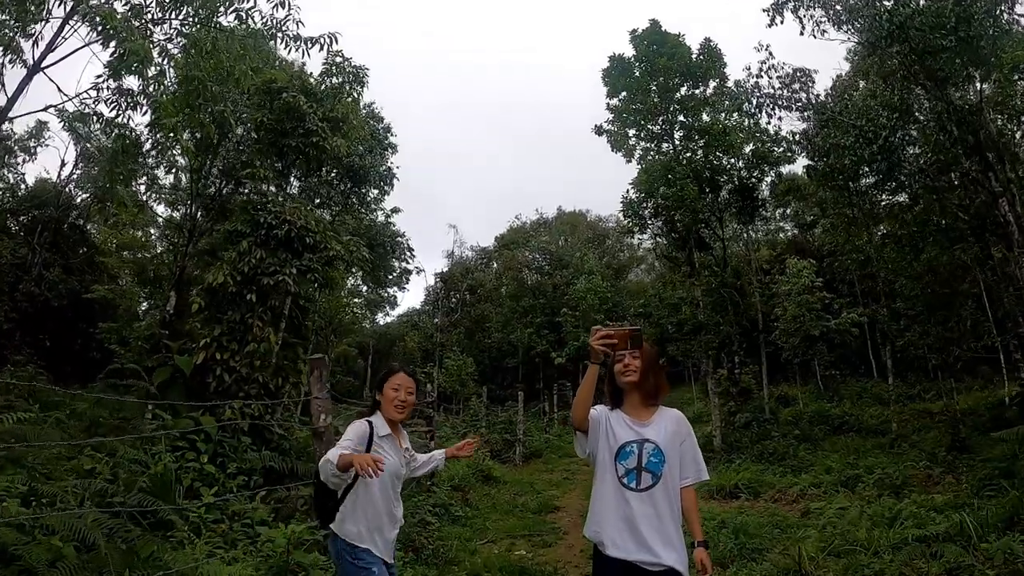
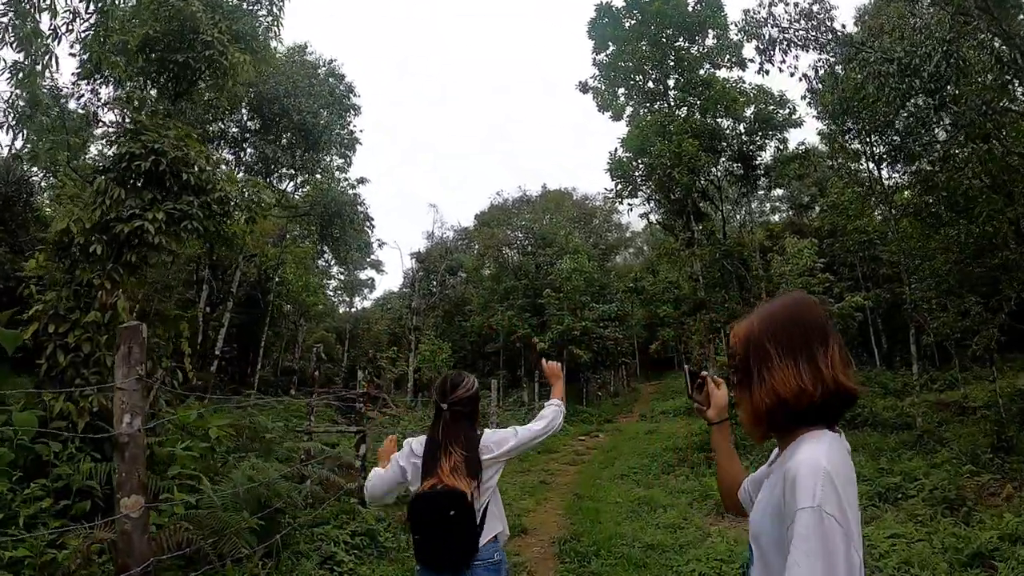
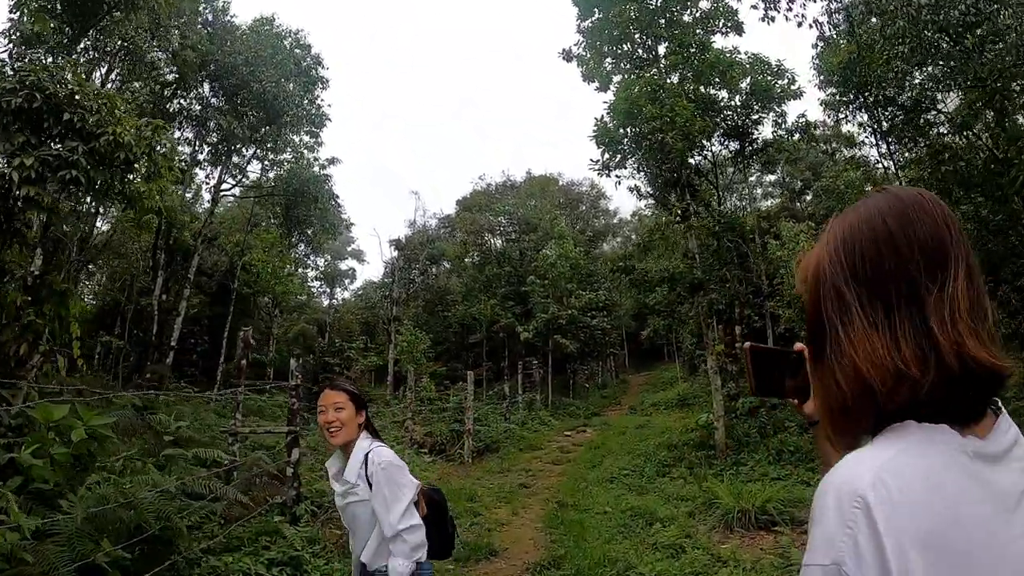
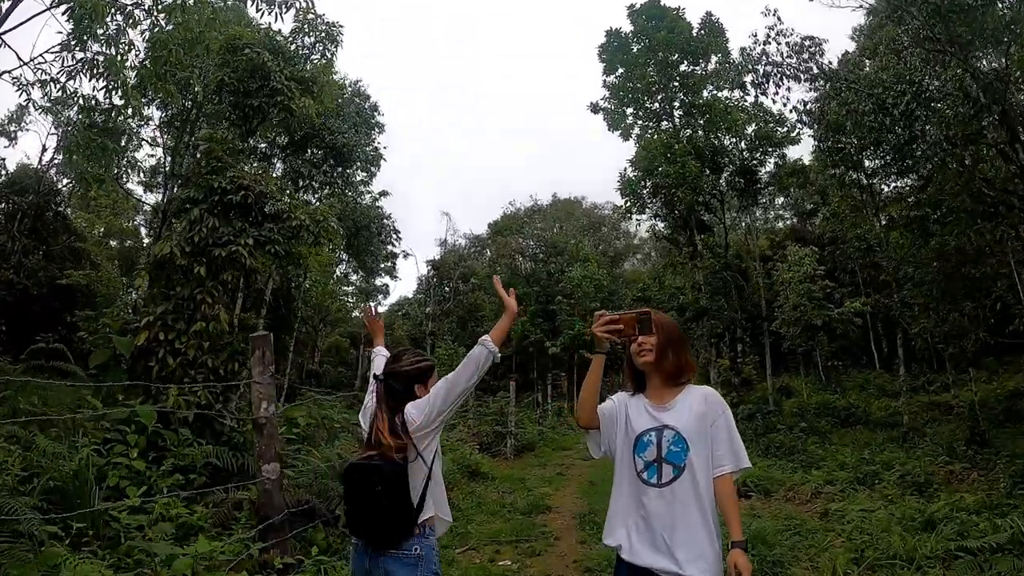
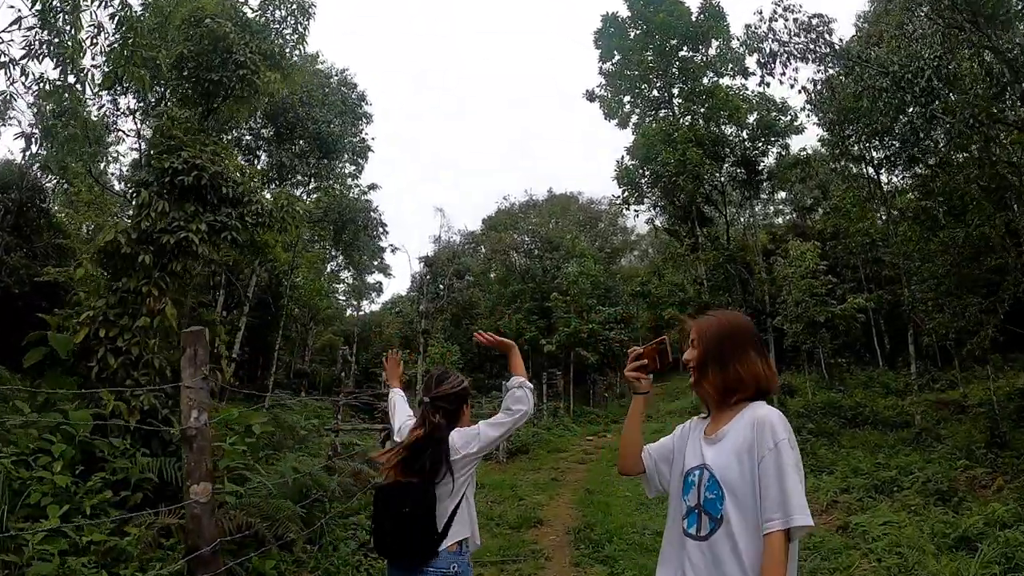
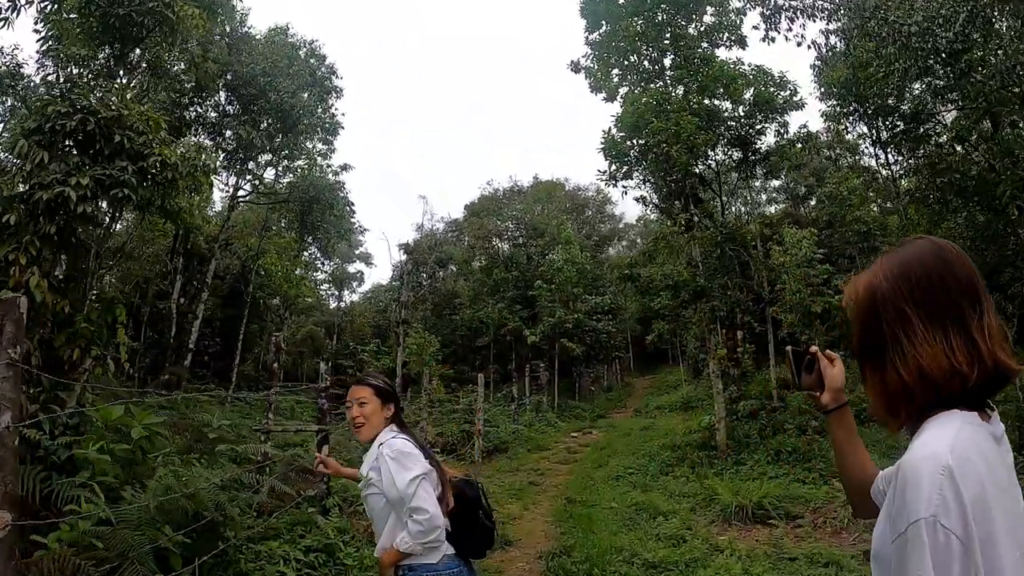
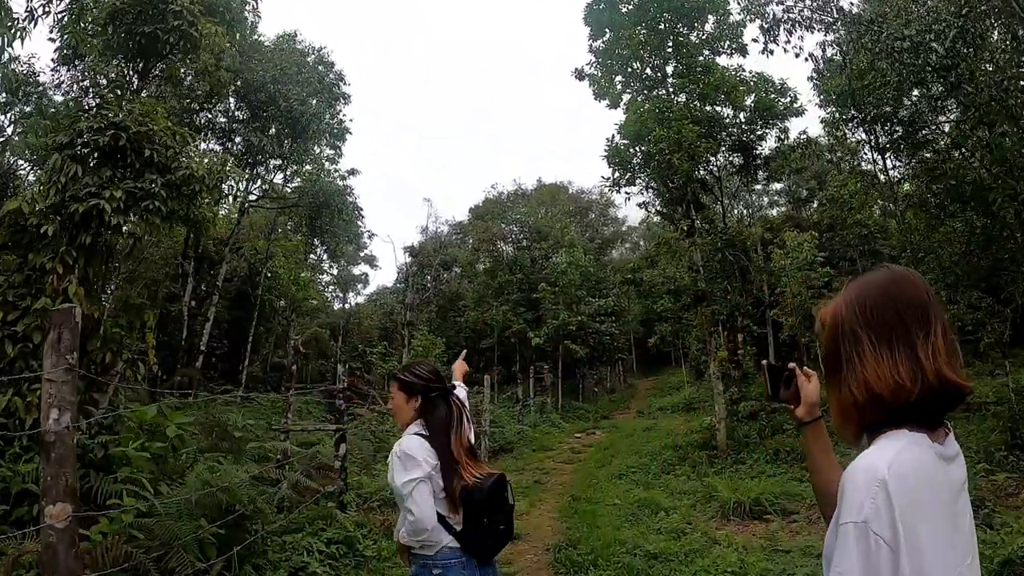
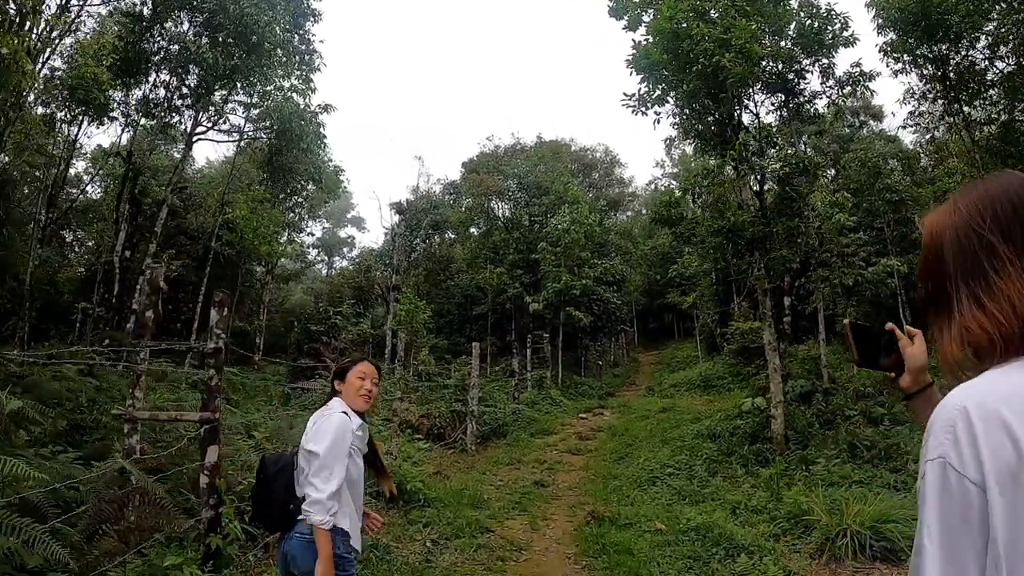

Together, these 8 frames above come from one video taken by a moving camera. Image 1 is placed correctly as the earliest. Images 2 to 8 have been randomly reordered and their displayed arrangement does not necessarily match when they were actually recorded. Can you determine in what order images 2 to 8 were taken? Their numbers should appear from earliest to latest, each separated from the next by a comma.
4, 5, 2, 7, 6, 3, 8
